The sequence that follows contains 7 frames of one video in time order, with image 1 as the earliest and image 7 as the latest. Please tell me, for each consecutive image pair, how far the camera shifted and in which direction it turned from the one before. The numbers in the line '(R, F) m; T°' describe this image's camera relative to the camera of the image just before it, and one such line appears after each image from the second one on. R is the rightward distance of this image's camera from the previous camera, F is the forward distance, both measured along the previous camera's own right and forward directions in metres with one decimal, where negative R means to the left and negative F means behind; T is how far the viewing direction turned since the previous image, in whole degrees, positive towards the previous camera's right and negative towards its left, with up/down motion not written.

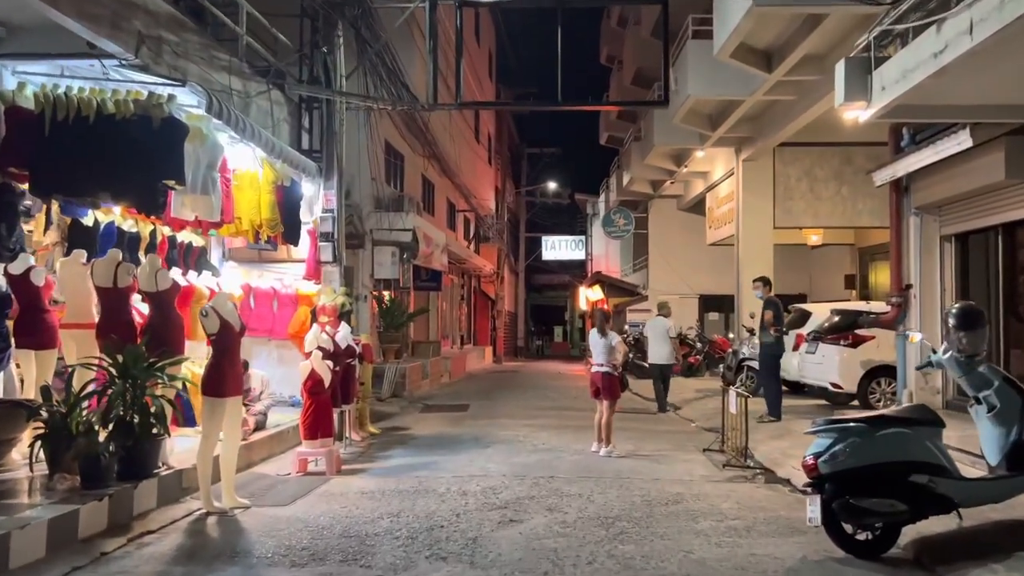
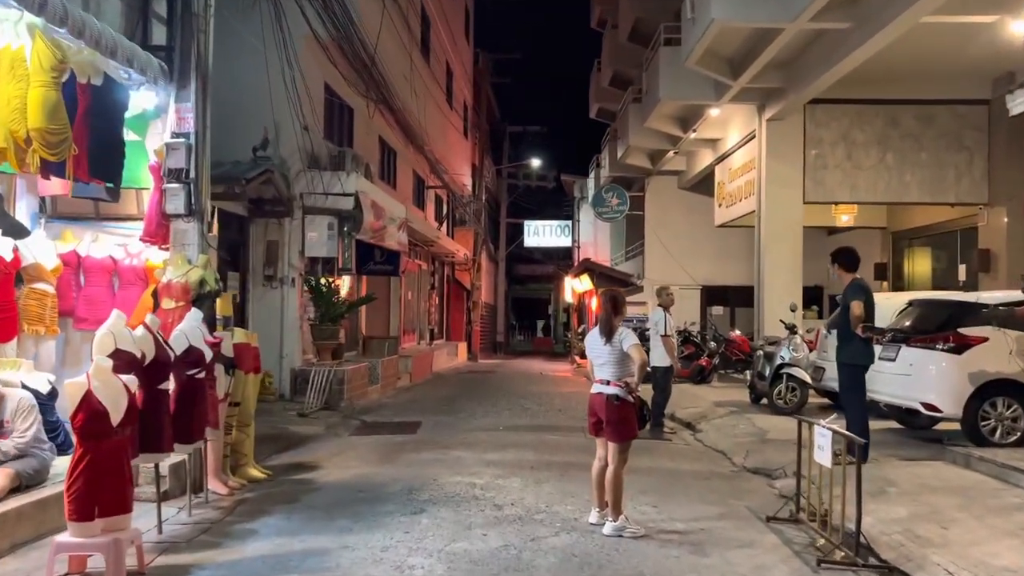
(+0.2, +3.4) m; +1°
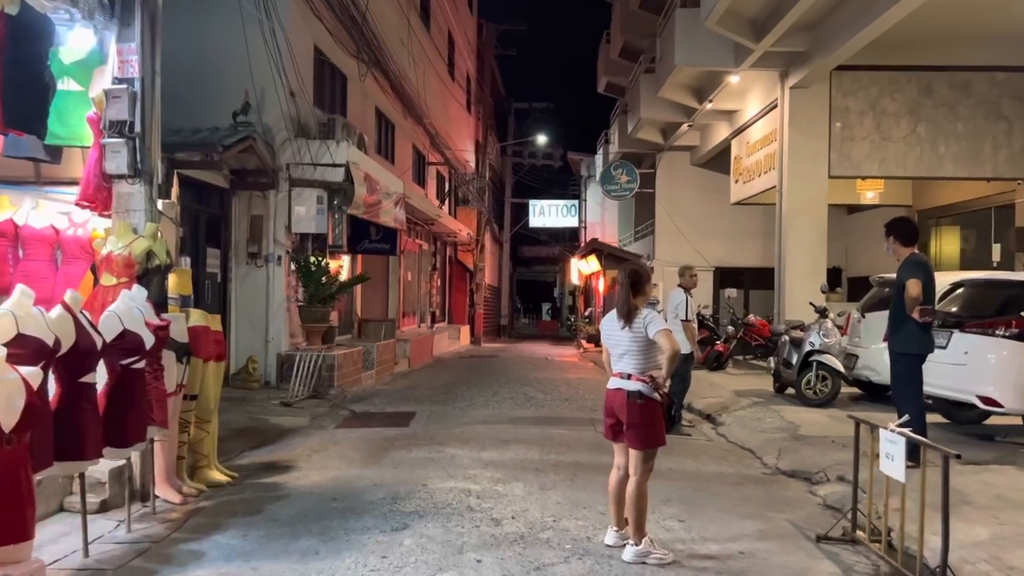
(0.0, +0.9) m; 0°
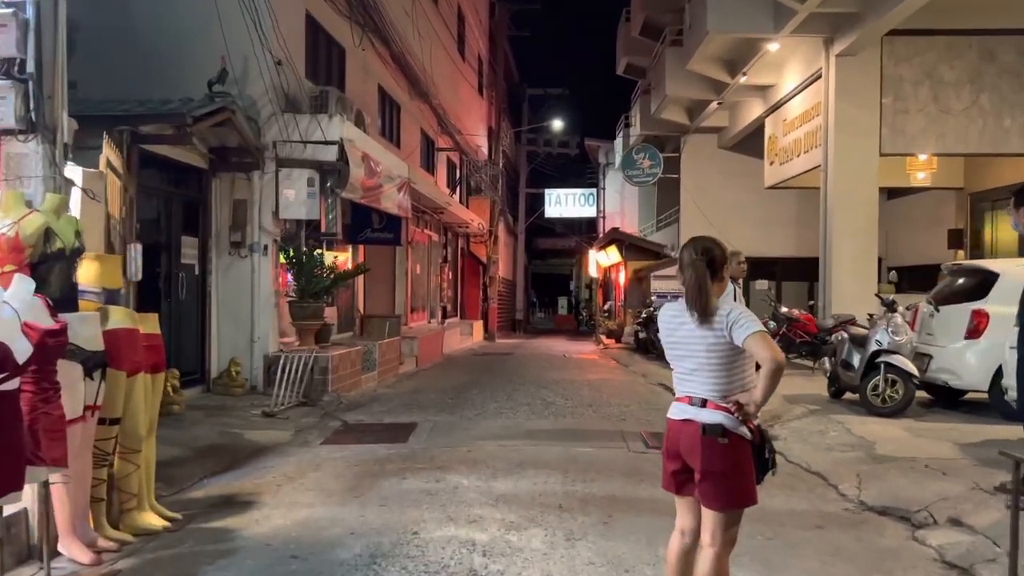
(0.0, +1.3) m; -1°
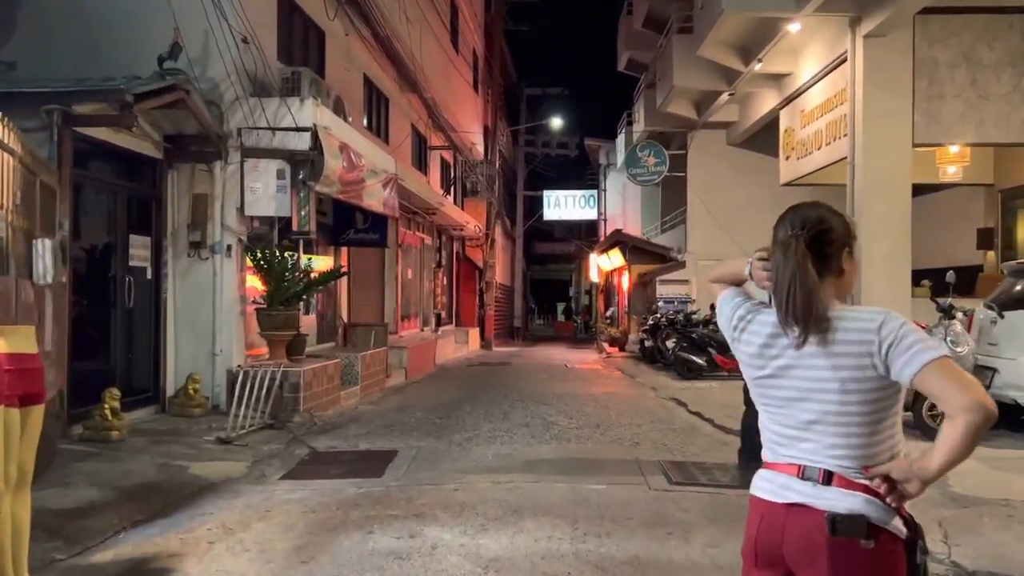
(0.0, +1.2) m; 0°
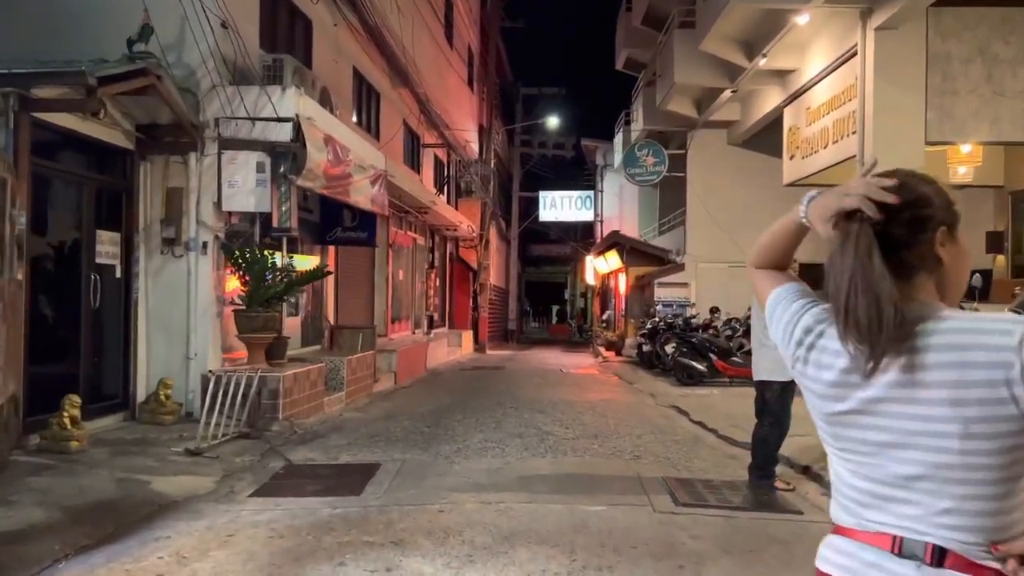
(0.0, +0.5) m; 0°
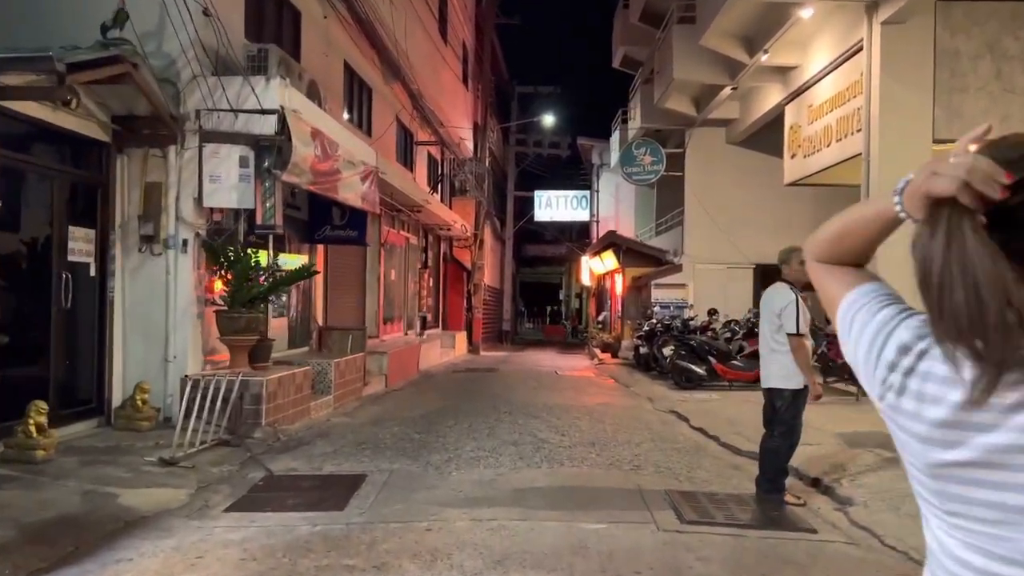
(0.0, +0.4) m; 0°
